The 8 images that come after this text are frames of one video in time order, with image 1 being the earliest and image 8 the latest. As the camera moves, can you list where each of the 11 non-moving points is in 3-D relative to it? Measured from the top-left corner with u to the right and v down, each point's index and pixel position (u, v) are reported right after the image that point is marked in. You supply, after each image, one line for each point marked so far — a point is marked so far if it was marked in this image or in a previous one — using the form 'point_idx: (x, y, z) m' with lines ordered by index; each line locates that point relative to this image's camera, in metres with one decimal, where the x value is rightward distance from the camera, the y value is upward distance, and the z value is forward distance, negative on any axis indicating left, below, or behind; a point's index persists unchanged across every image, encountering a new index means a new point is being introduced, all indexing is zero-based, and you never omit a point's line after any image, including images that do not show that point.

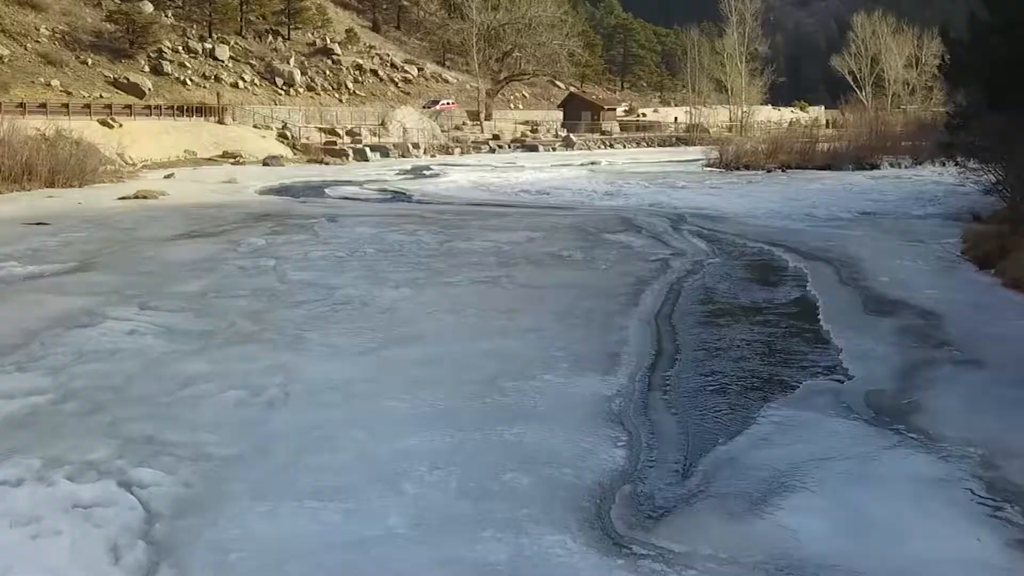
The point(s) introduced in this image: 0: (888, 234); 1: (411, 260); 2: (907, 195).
0: (+3.7, +0.5, +11.6) m
1: (-0.8, +0.2, +9.8) m
2: (+5.8, +1.3, +17.3) m
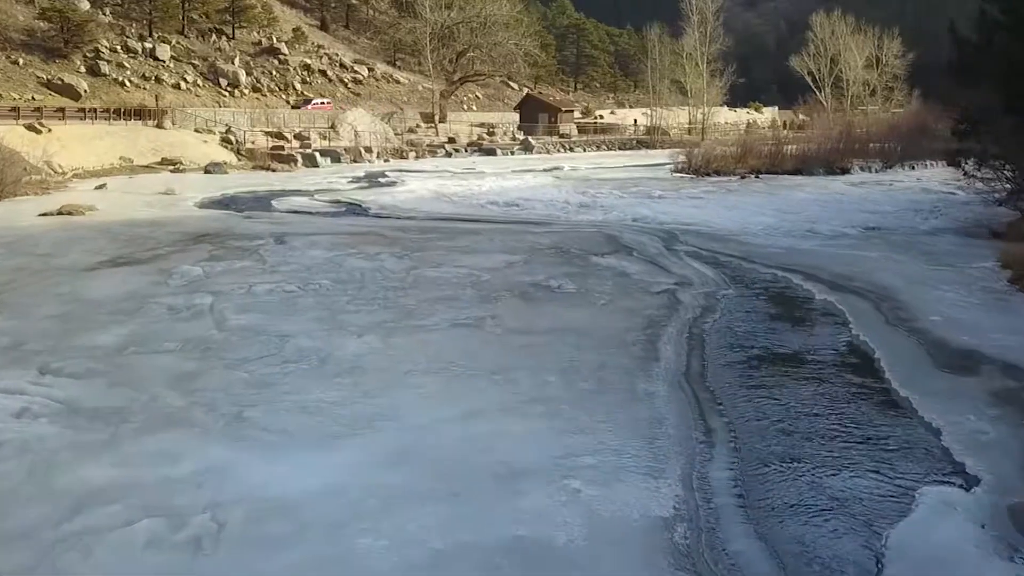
0: (+3.5, +0.3, +10.4) m
1: (-1.0, 0.0, +8.4) m
2: (+5.3, +1.1, +16.1) m
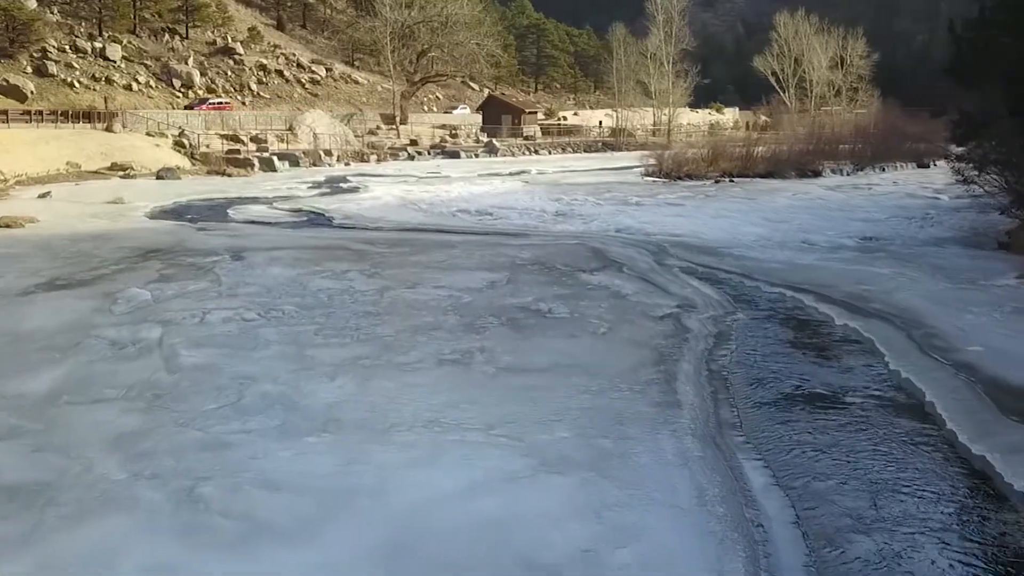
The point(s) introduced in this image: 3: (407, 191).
0: (+3.4, +0.1, +9.6) m
1: (-1.0, -0.2, +7.5) m
2: (+5.0, +1.0, +15.4) m
3: (-1.7, +1.6, +19.7) m
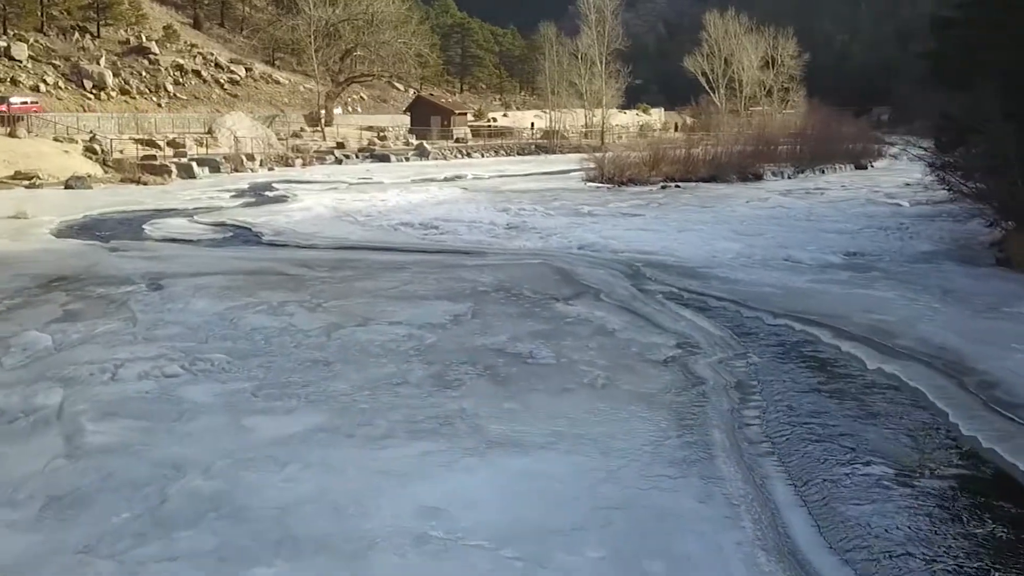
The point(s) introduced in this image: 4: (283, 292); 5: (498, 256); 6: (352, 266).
0: (+3.1, -0.1, +8.6) m
1: (-1.1, -0.5, +6.2) m
2: (+4.3, +0.8, +14.5) m
3: (-2.7, +1.4, +18.4) m
4: (-1.7, 0.0, +8.9) m
5: (-0.1, +0.3, +11.1) m
6: (-1.4, +0.2, +10.5) m
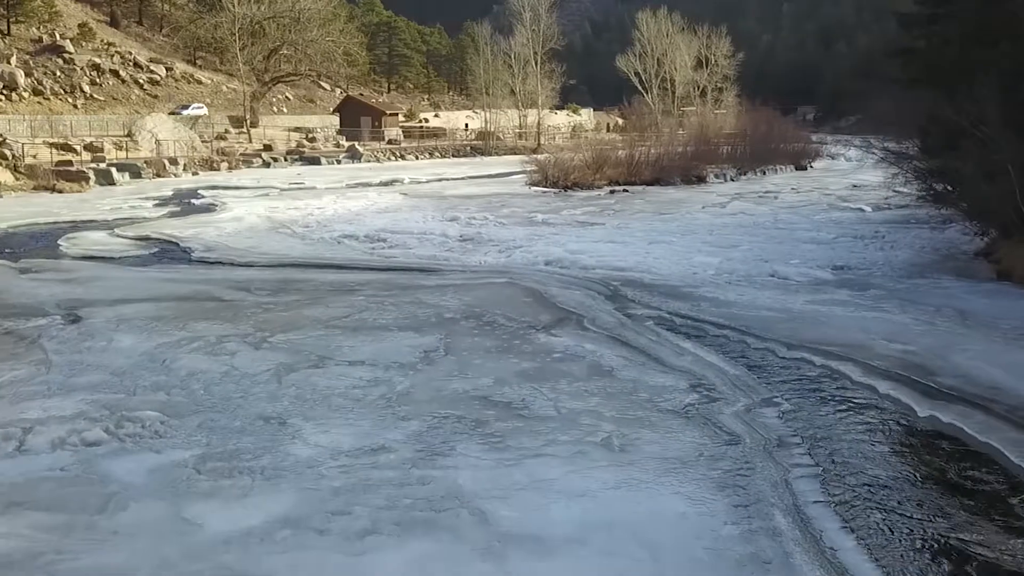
0: (+2.9, -0.2, +7.8) m
1: (-1.2, -0.7, +5.1) m
2: (+3.7, +0.7, +13.8) m
3: (-3.5, +1.2, +17.1) m
4: (-1.9, -0.2, +7.8) m
5: (-0.4, +0.1, +10.0) m
6: (-1.7, 0.0, +9.4) m
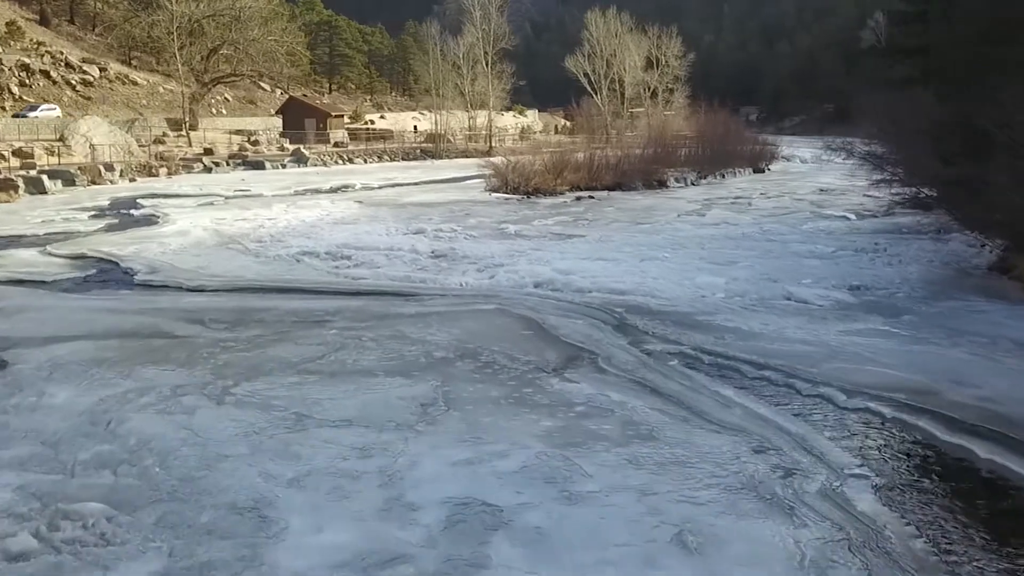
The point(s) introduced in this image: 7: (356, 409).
0: (+2.9, -0.4, +6.9) m
1: (-1.0, -0.9, +4.0) m
2: (+3.5, +0.5, +12.9) m
3: (-3.9, +0.9, +15.9) m
4: (-1.9, -0.5, +6.7) m
5: (-0.5, -0.1, +8.9) m
6: (-1.8, -0.2, +8.2) m
7: (-0.8, -0.6, +5.8) m
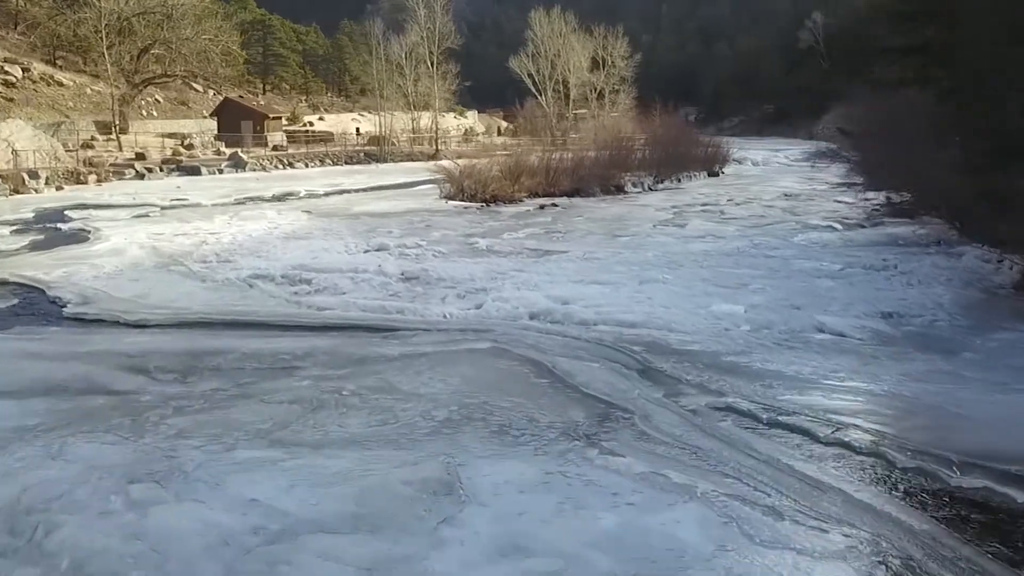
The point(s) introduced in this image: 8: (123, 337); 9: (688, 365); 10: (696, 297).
0: (+3.0, -0.6, +5.9) m
1: (-0.7, -1.1, +2.7) m
2: (+3.2, +0.3, +11.9) m
3: (-4.3, +0.7, +14.5) m
4: (-1.8, -0.7, +5.4) m
5: (-0.6, -0.3, +7.7) m
6: (-1.8, -0.5, +6.9) m
7: (-0.6, -0.8, +4.6) m
8: (-2.6, -0.3, +8.0) m
9: (+1.0, -0.4, +6.8) m
10: (+1.4, -0.1, +9.0) m
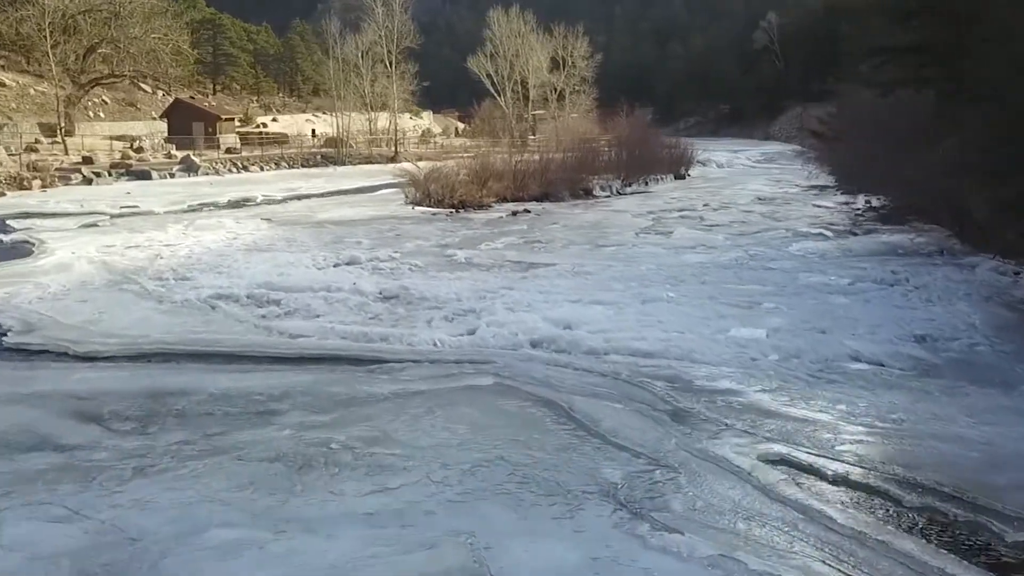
0: (+3.1, -0.7, +5.1) m
1: (-0.5, -1.3, +1.9) m
2: (+3.1, +0.2, +11.1) m
3: (-4.6, +0.5, +13.4) m
4: (-1.7, -0.9, +4.4) m
5: (-0.5, -0.5, +6.8) m
6: (-1.7, -0.6, +6.0) m
7: (-0.5, -1.0, +3.7) m
8: (-2.6, -0.5, +7.0) m
9: (+1.1, -0.6, +6.0) m
10: (+1.4, -0.2, +8.2) m
